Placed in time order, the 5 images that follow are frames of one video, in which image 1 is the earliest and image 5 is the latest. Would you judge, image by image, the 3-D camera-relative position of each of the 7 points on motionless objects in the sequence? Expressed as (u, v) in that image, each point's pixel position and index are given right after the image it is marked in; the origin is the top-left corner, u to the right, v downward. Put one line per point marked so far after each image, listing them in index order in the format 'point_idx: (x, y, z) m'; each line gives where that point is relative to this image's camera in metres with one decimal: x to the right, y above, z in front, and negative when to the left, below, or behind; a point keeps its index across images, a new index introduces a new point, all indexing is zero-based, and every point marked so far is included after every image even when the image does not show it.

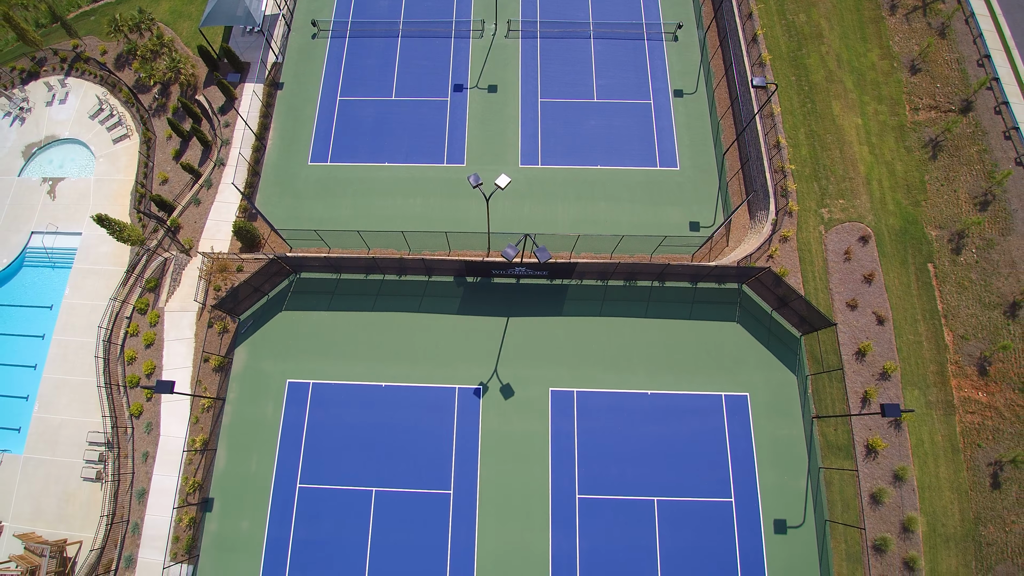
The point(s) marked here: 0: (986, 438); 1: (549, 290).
0: (+14.0, -4.5, +15.7) m
1: (+1.2, -0.1, +18.2) m
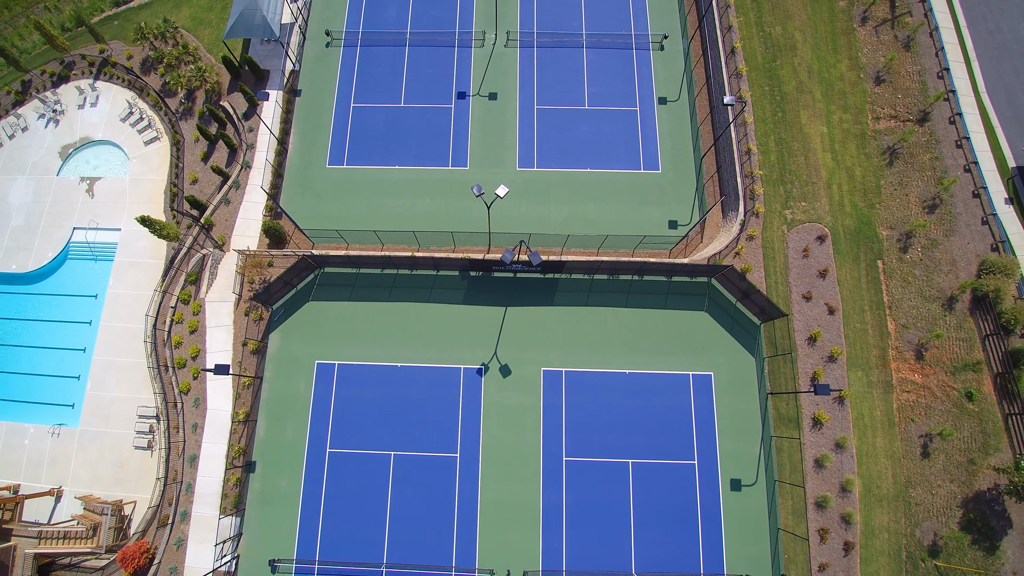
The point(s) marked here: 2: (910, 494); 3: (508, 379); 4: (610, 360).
0: (+13.9, -4.3, +18.2) m
1: (+1.2, +0.2, +20.5) m
2: (+13.2, -6.9, +17.6) m
3: (-0.1, -3.3, +19.5) m
4: (+3.6, -2.7, +19.7) m
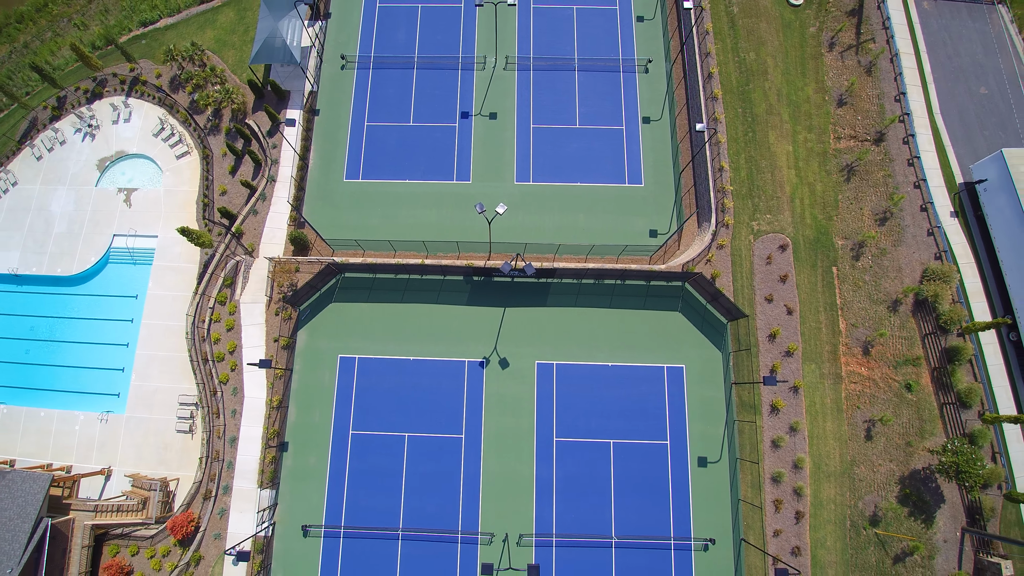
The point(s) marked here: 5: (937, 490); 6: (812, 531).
0: (+13.8, -4.5, +20.9) m
1: (+1.1, +0.1, +23.0) m
2: (+13.1, -7.0, +20.3) m
3: (-0.2, -3.4, +22.1) m
4: (+3.5, -2.8, +22.4) m
5: (+16.0, -7.7, +20.0) m
6: (+11.2, -9.1, +19.8) m
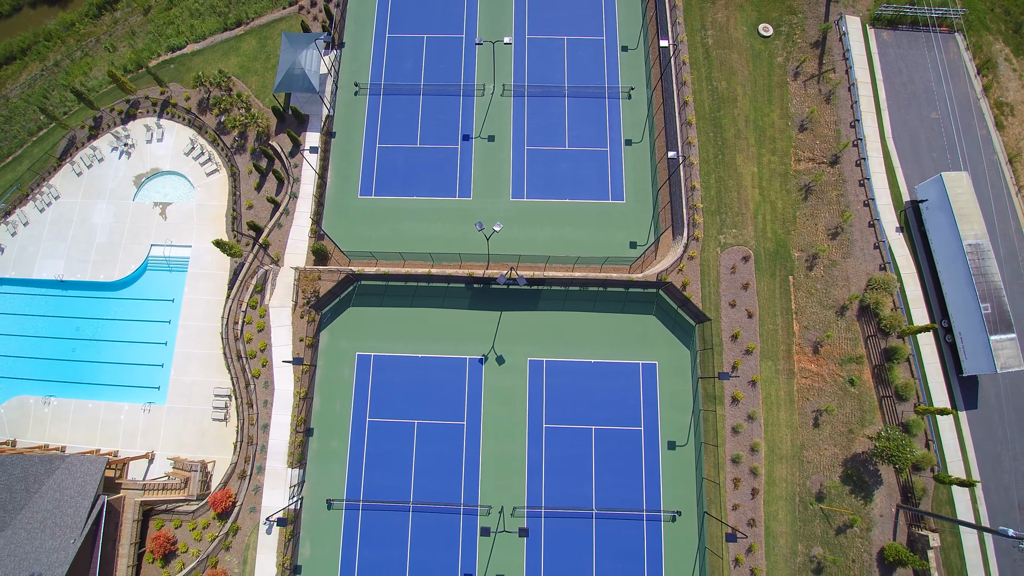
0: (+13.6, -4.8, +23.9) m
1: (+0.9, -0.2, +26.1) m
2: (+12.9, -7.3, +23.3) m
3: (-0.4, -3.7, +25.2) m
4: (+3.3, -3.1, +25.4) m
5: (+15.8, -8.0, +23.0) m
6: (+11.0, -9.4, +22.9) m
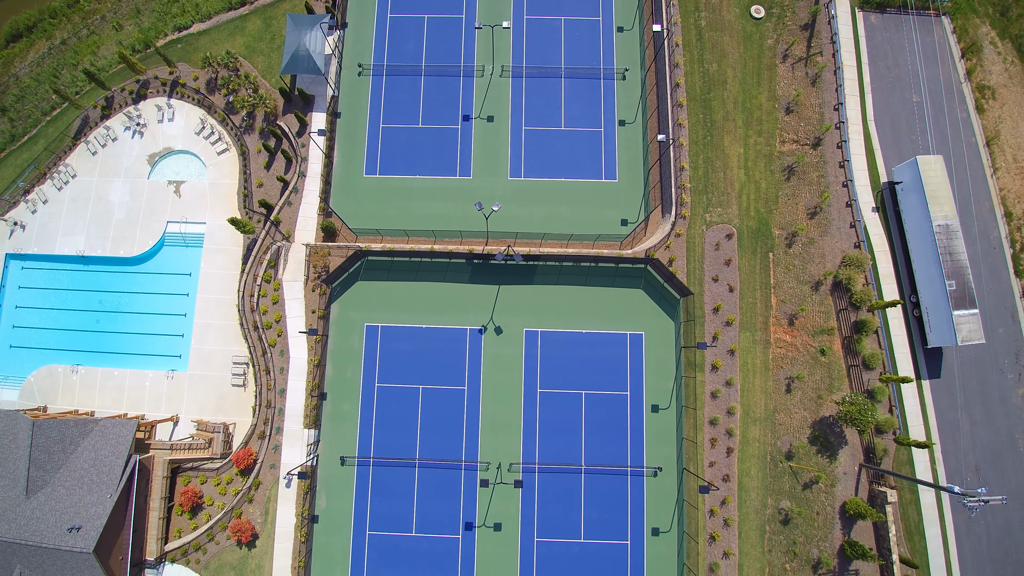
0: (+13.5, -3.7, +25.9) m
1: (+0.7, +1.1, +27.8) m
2: (+12.7, -6.2, +25.4) m
3: (-0.6, -2.5, +27.1) m
4: (+3.2, -1.8, +27.3) m
5: (+15.6, -6.9, +25.2) m
6: (+10.8, -8.3, +25.1) m
